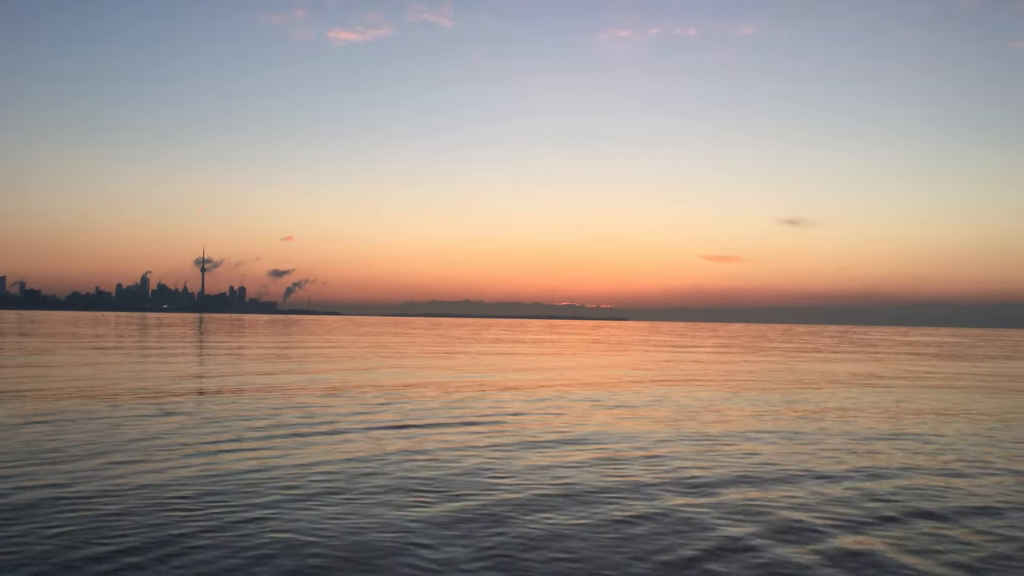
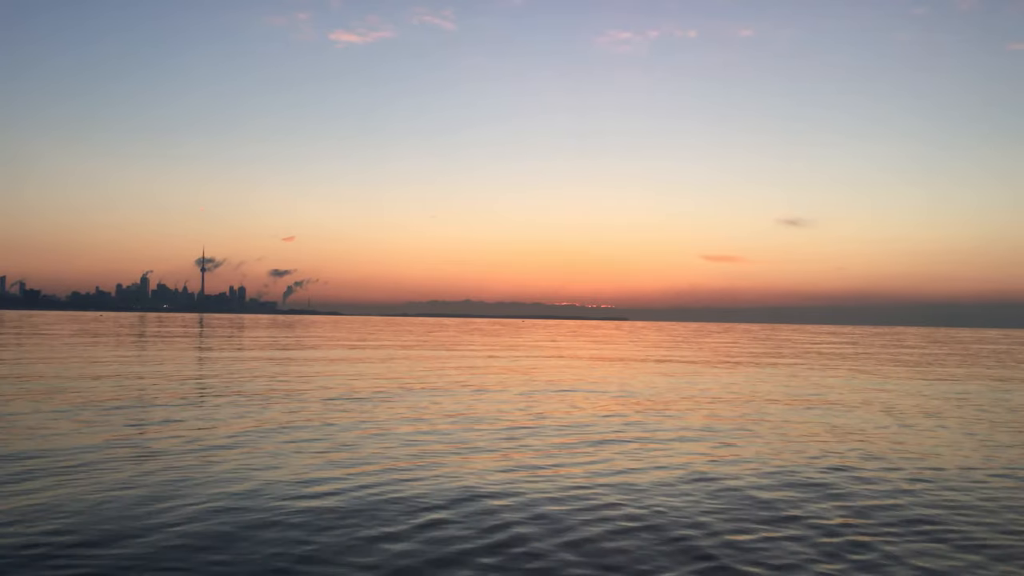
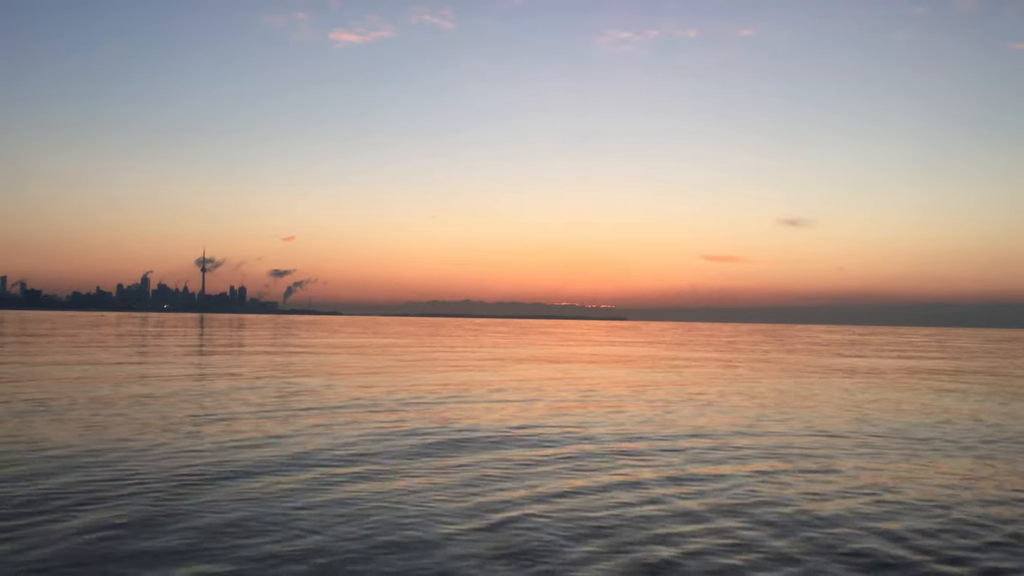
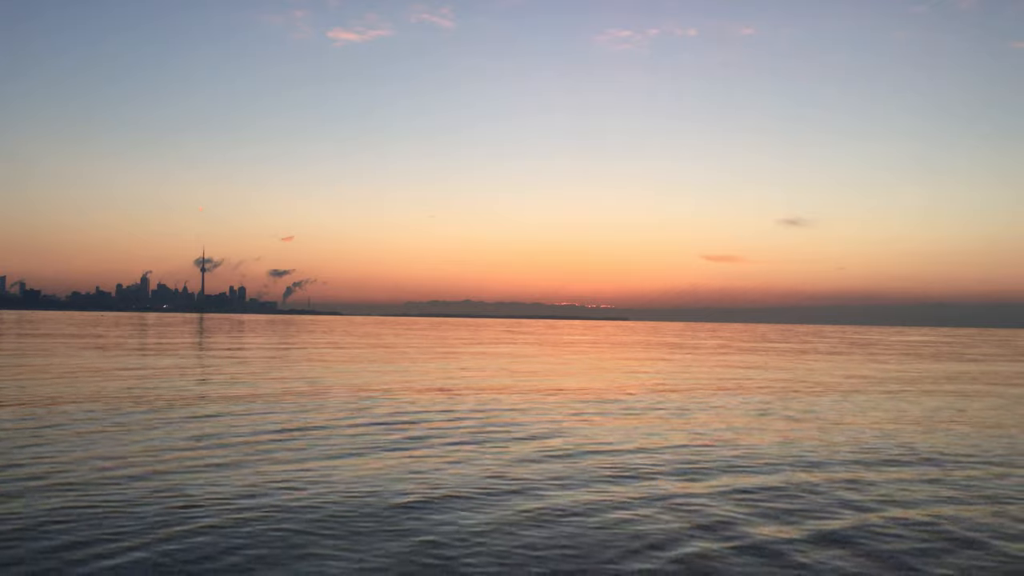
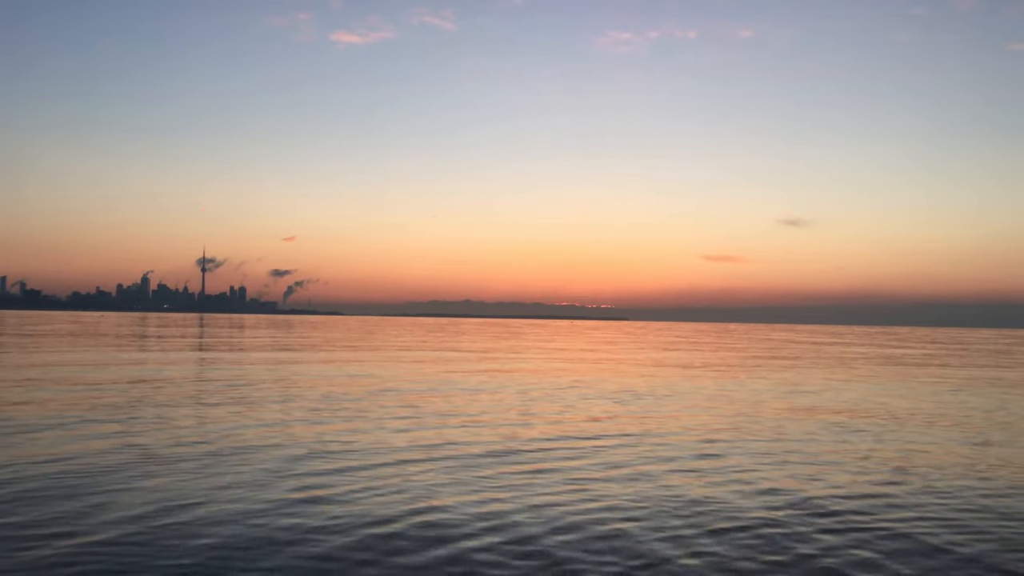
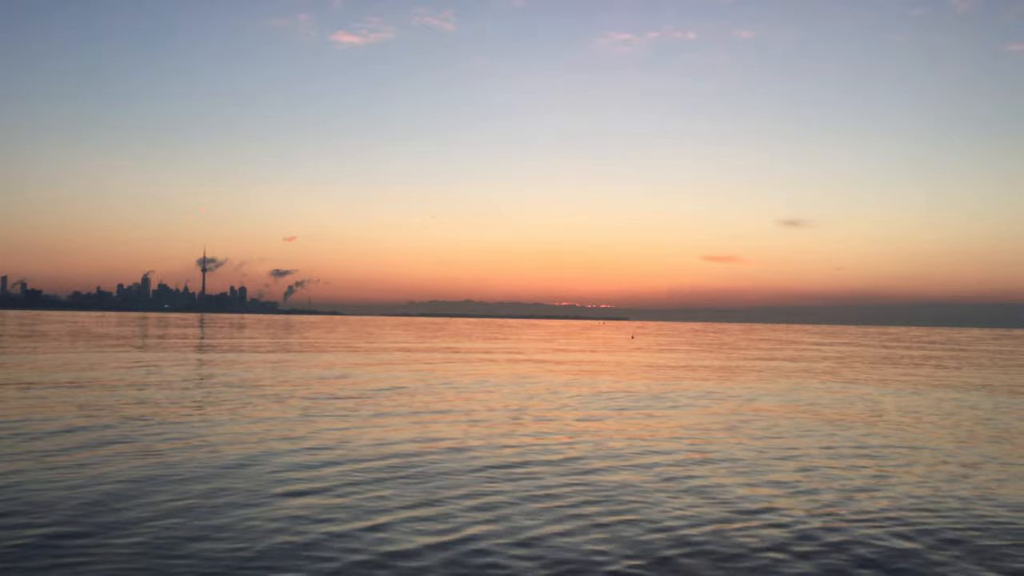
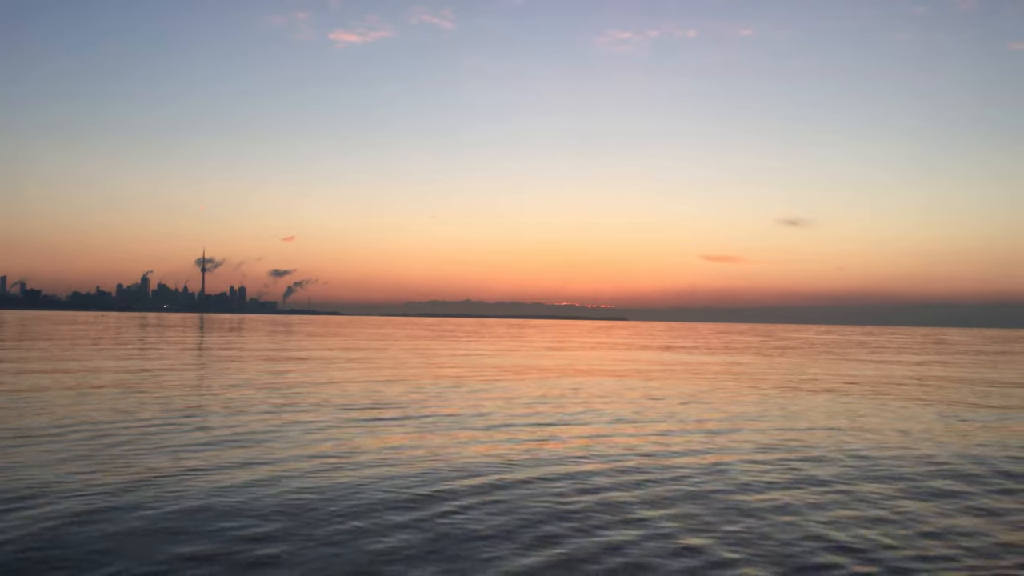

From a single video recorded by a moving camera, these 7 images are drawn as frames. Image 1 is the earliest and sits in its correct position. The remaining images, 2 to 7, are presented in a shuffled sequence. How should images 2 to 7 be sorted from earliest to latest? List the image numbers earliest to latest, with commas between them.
4, 3, 7, 2, 5, 6
